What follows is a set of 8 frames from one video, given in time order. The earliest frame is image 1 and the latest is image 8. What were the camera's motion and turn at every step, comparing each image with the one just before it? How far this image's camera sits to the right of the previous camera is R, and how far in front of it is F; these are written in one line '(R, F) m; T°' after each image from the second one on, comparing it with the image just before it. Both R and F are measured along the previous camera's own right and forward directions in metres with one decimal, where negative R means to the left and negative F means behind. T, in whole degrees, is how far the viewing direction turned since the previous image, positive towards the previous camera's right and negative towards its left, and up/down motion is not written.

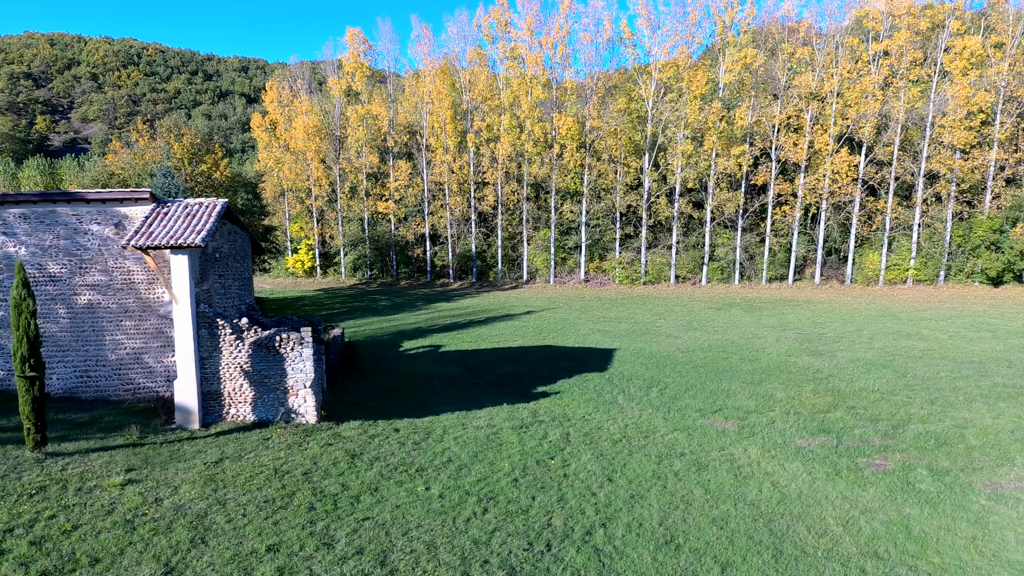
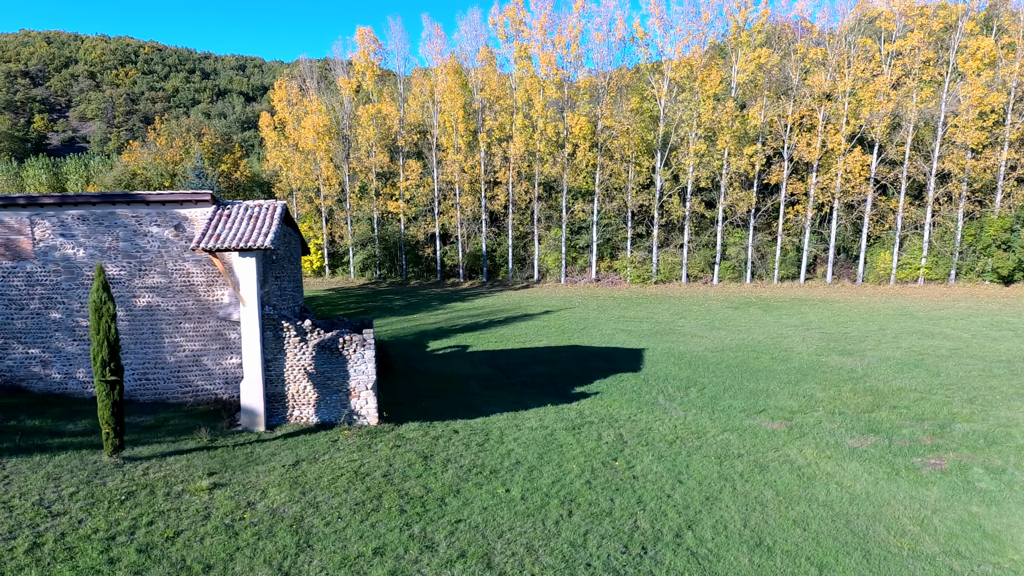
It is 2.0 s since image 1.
(-0.9, 0.0) m; +1°
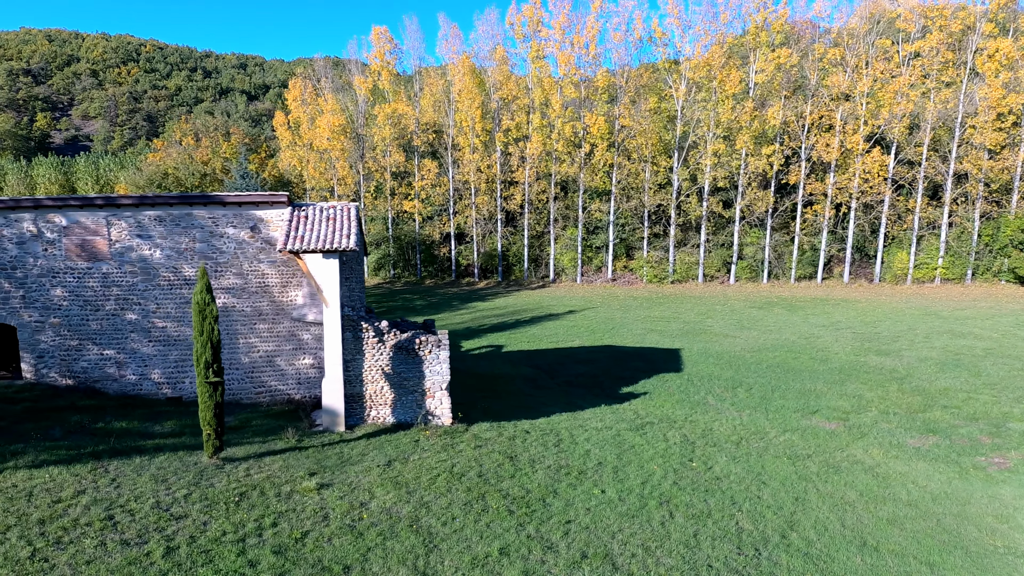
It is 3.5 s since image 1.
(-1.1, 0.0) m; 0°
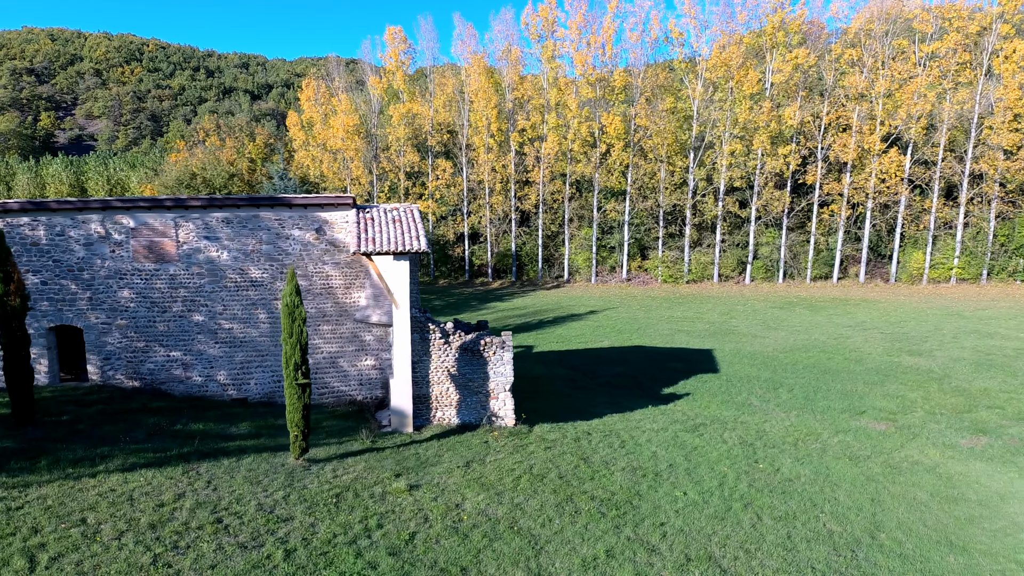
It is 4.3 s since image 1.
(-0.9, 0.0) m; 0°
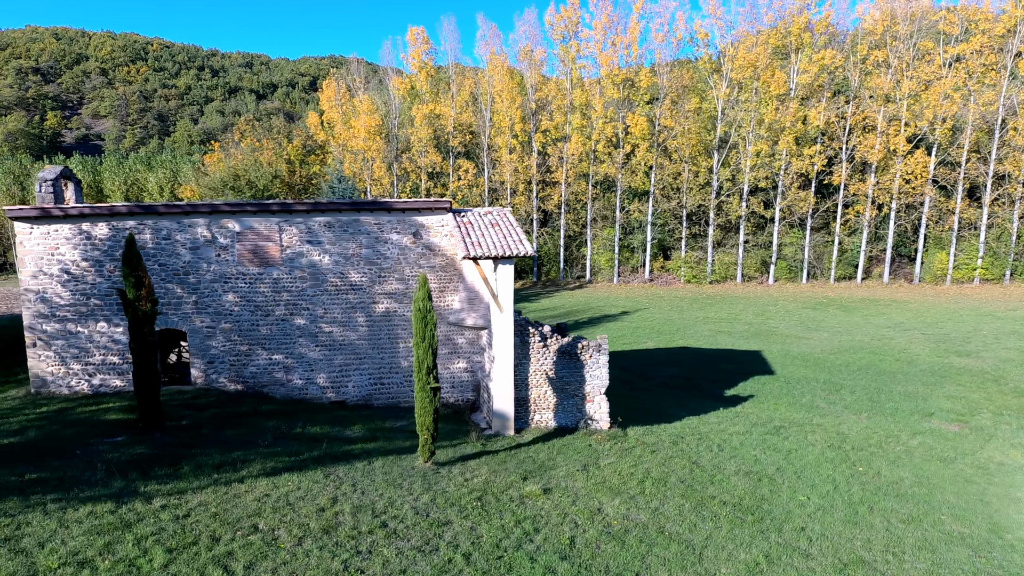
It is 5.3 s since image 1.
(-1.4, 0.0) m; 0°
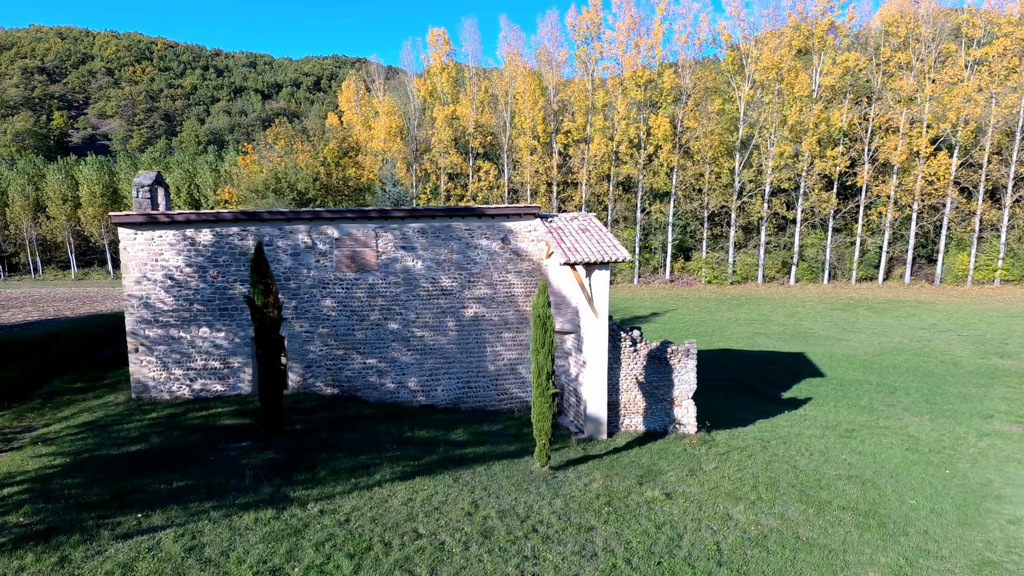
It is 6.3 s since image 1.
(-1.3, -0.1) m; 0°
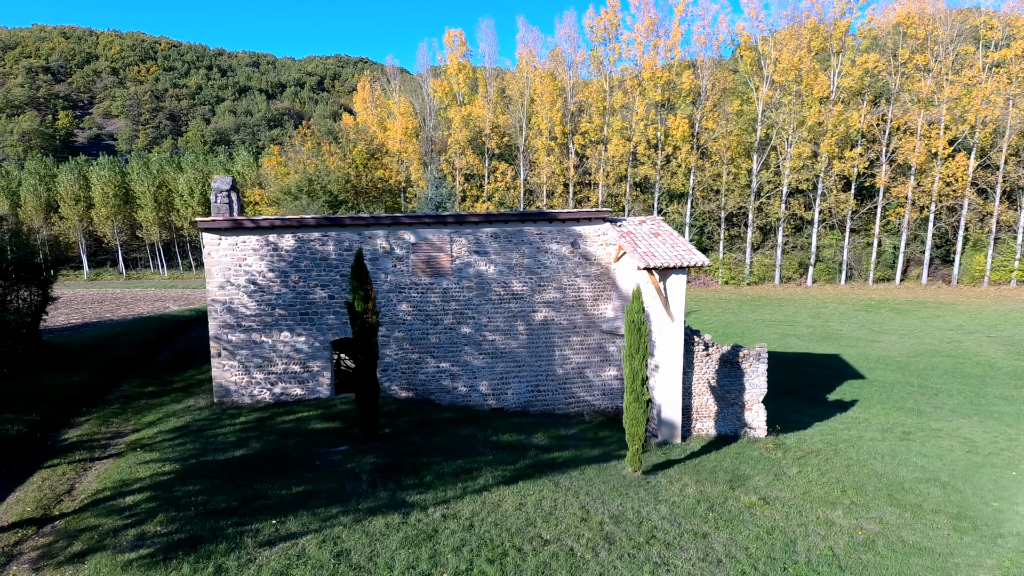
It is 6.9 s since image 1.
(-1.0, -0.1) m; 0°
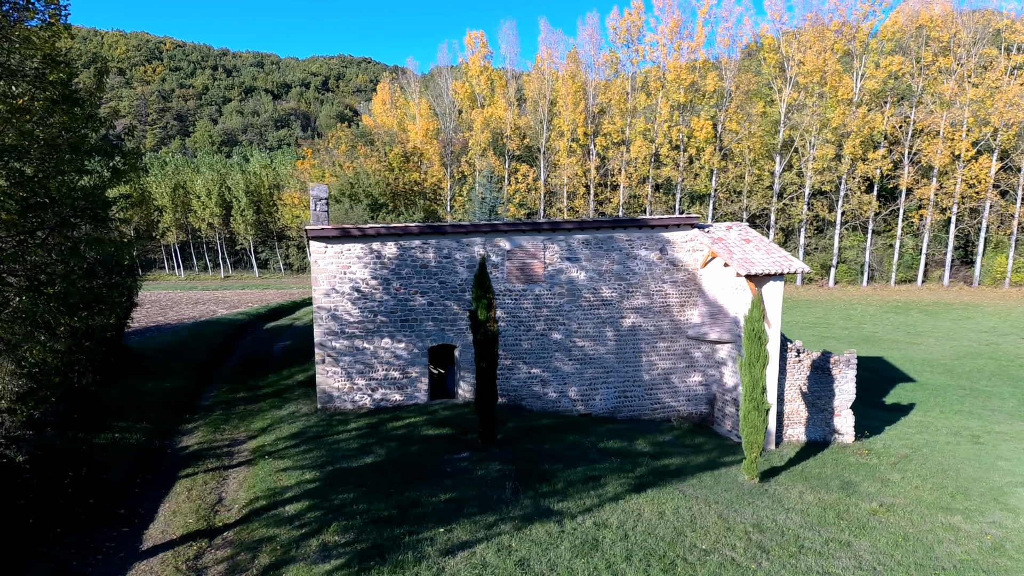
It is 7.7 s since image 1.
(-1.3, -0.1) m; 0°
